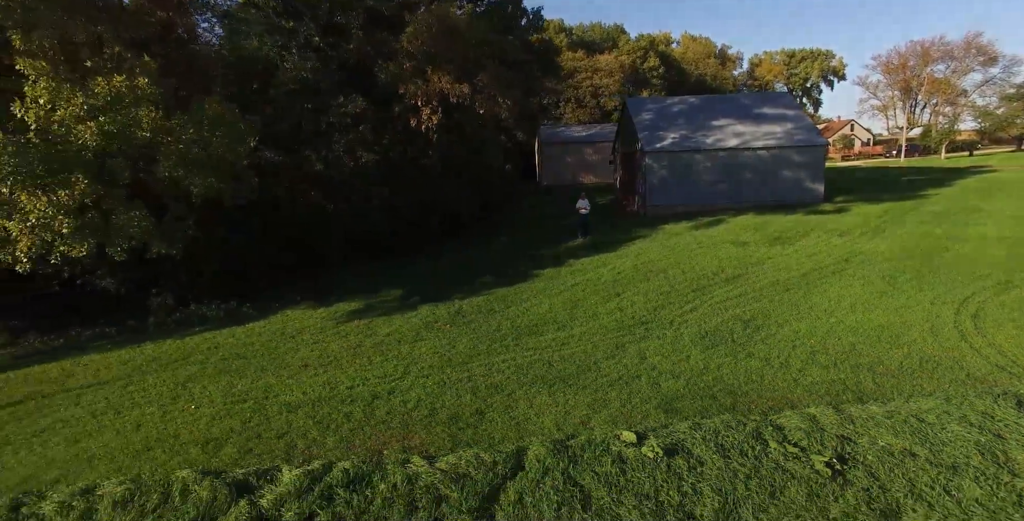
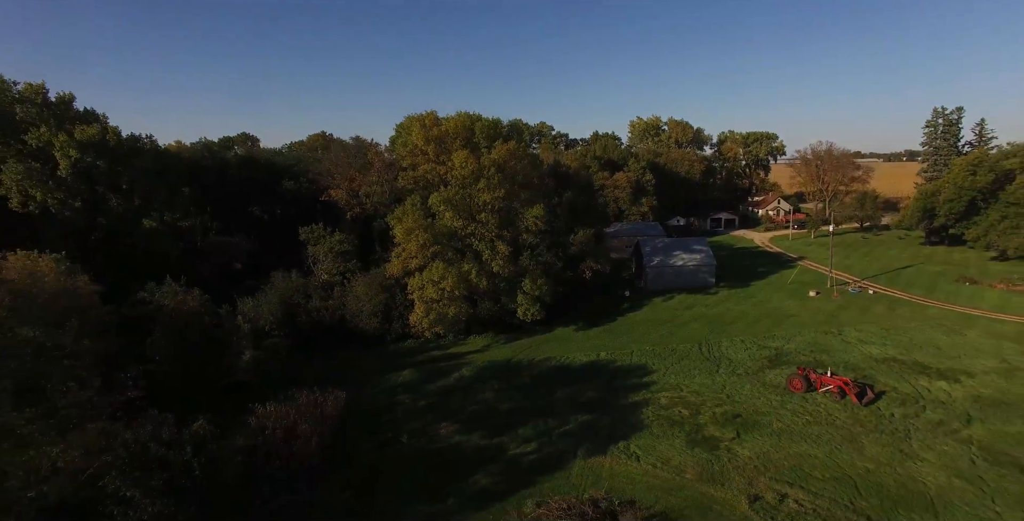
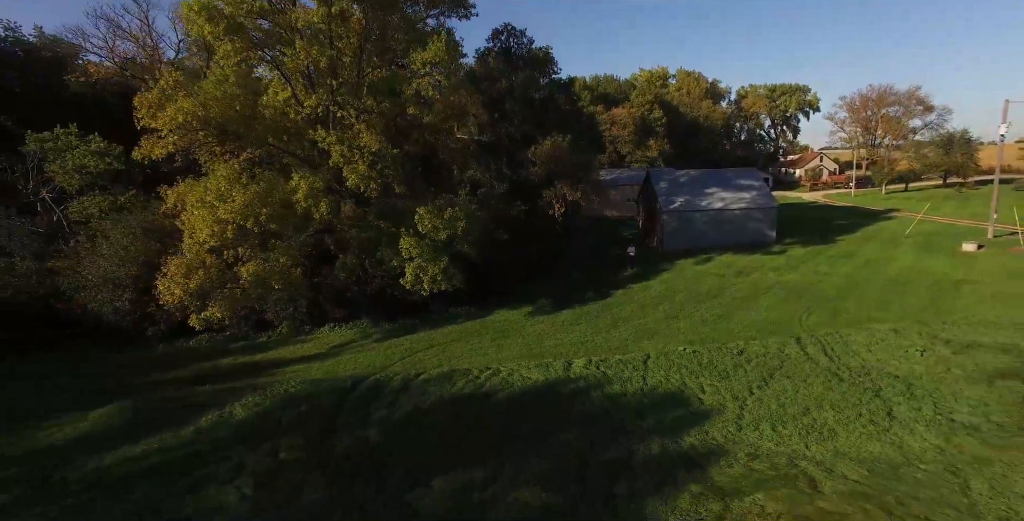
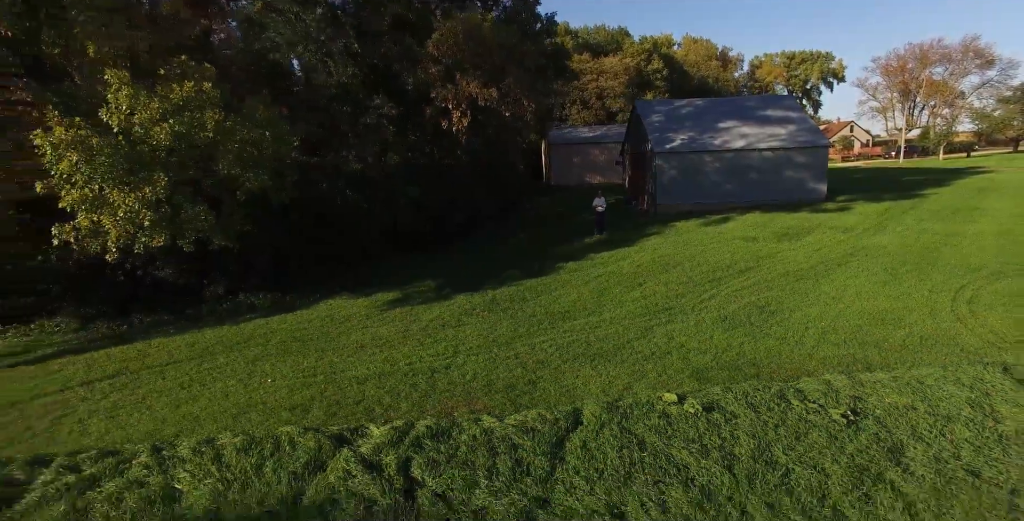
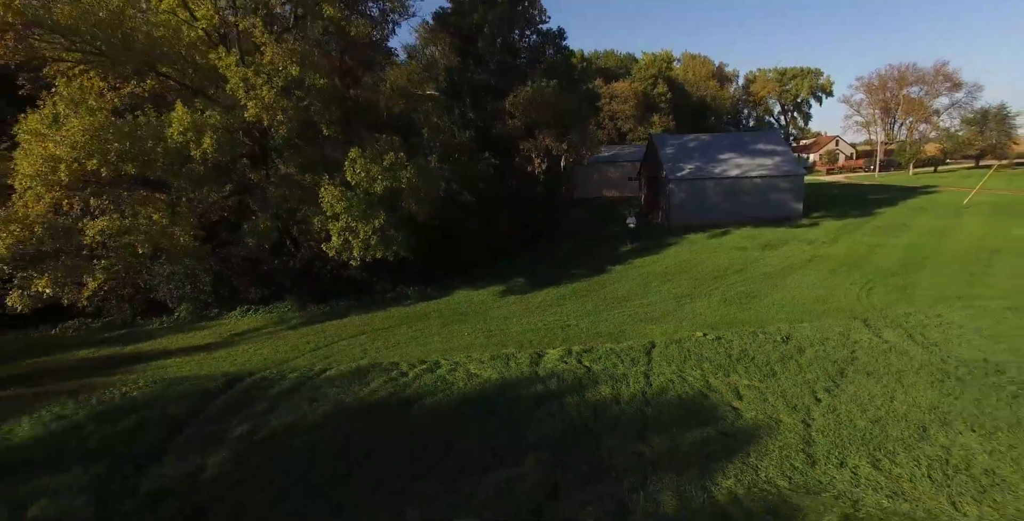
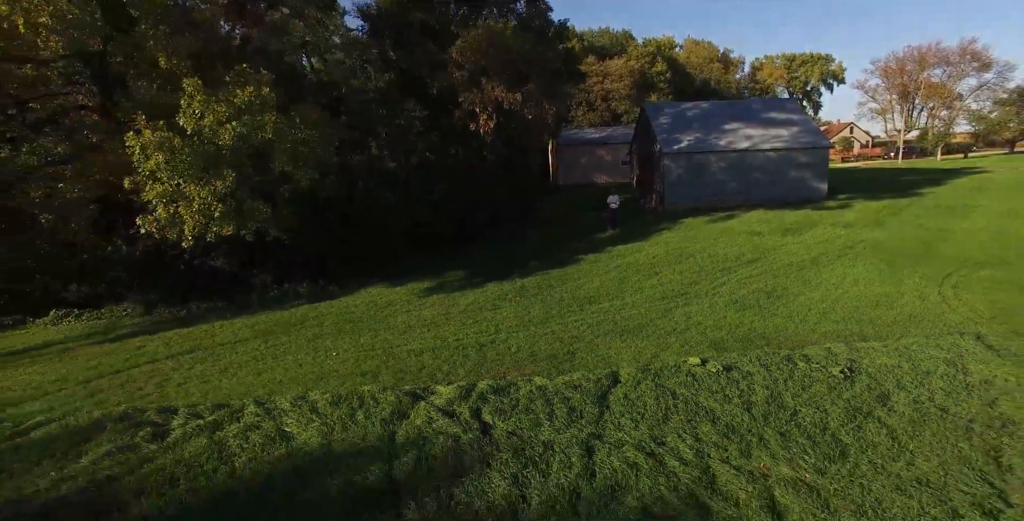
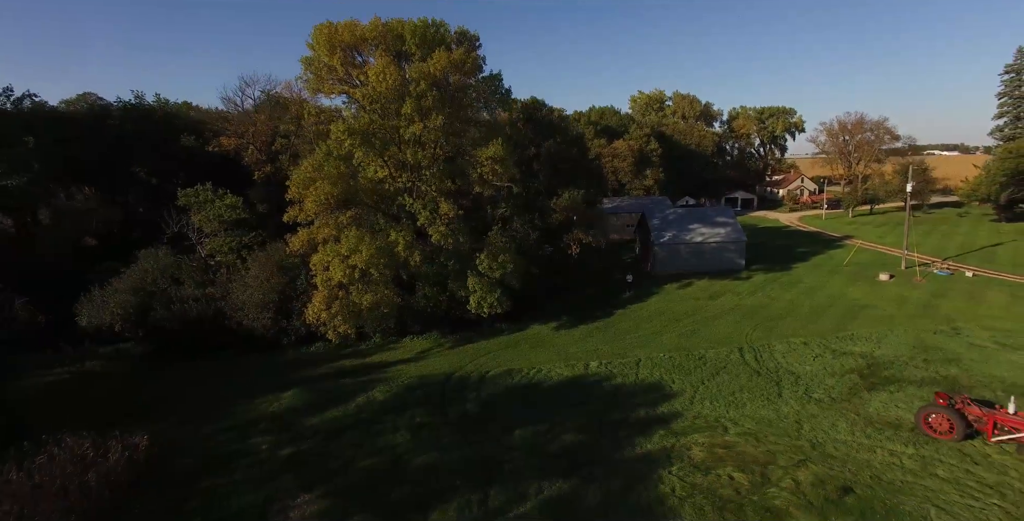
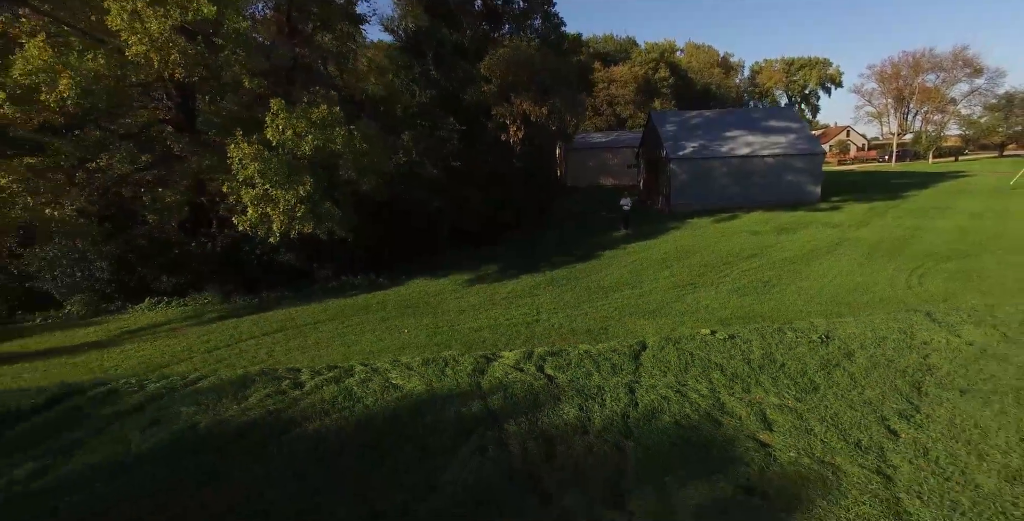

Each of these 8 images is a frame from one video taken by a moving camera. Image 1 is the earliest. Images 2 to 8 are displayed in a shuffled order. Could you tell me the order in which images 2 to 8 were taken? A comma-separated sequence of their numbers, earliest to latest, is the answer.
4, 6, 8, 5, 3, 7, 2
